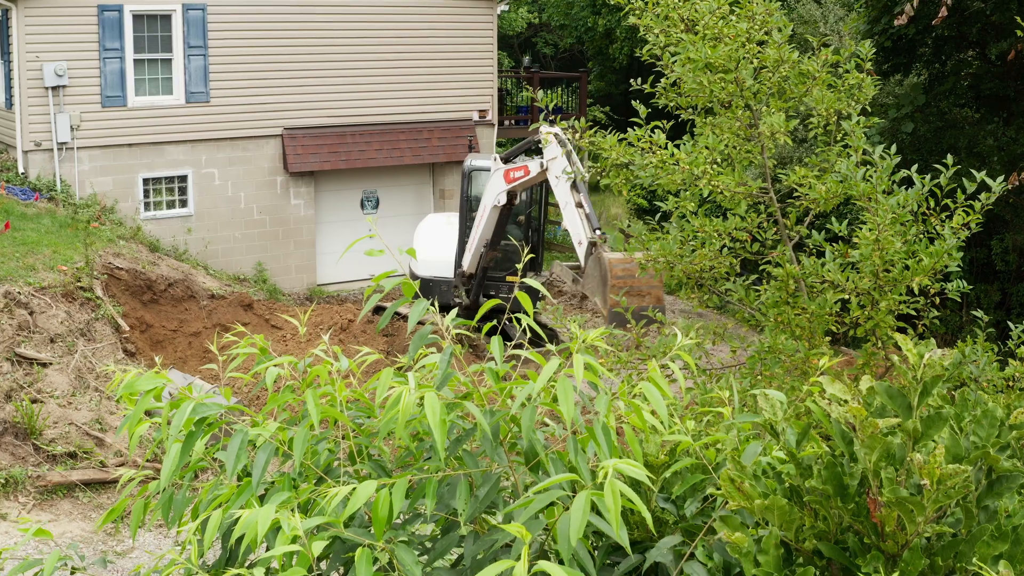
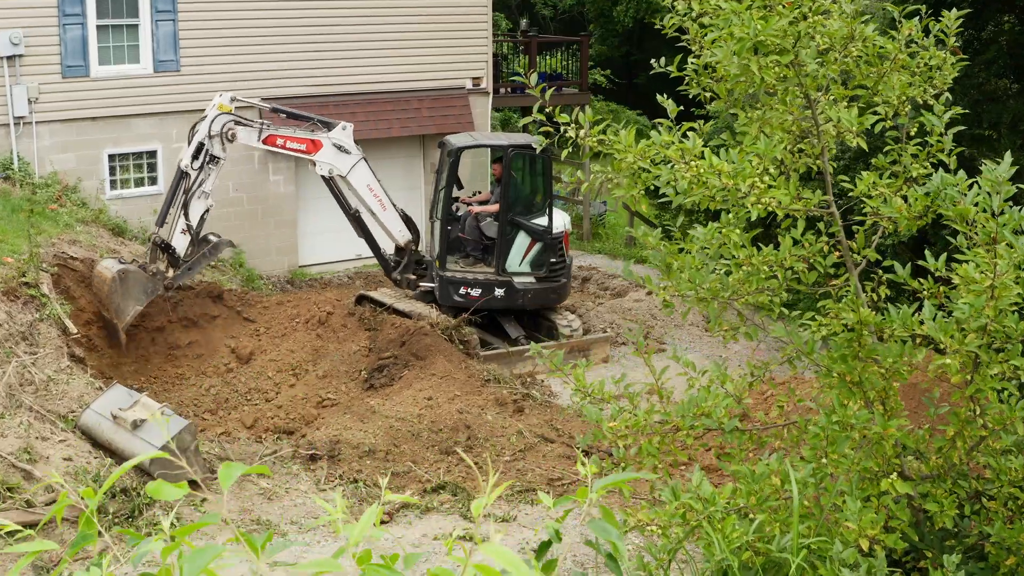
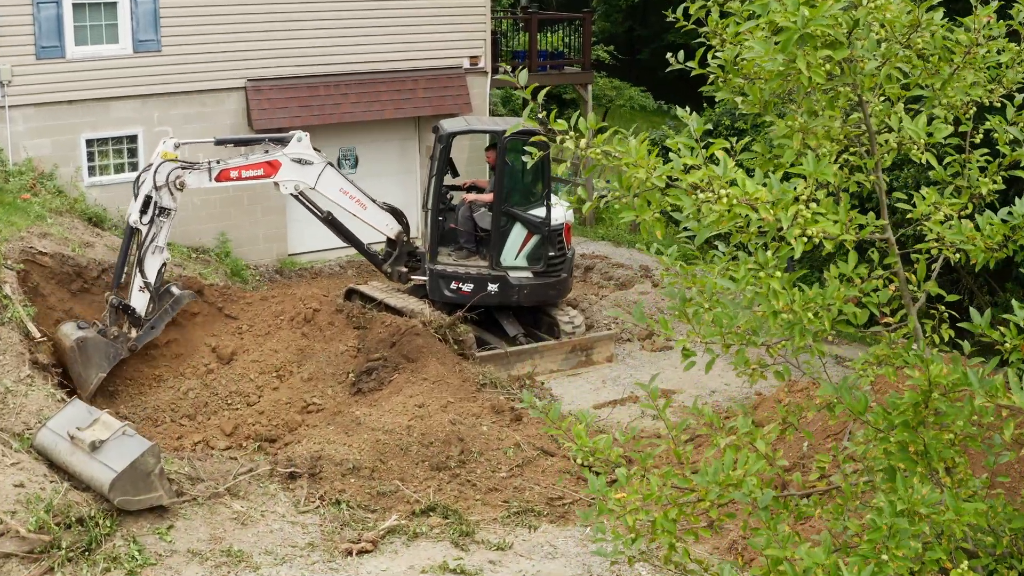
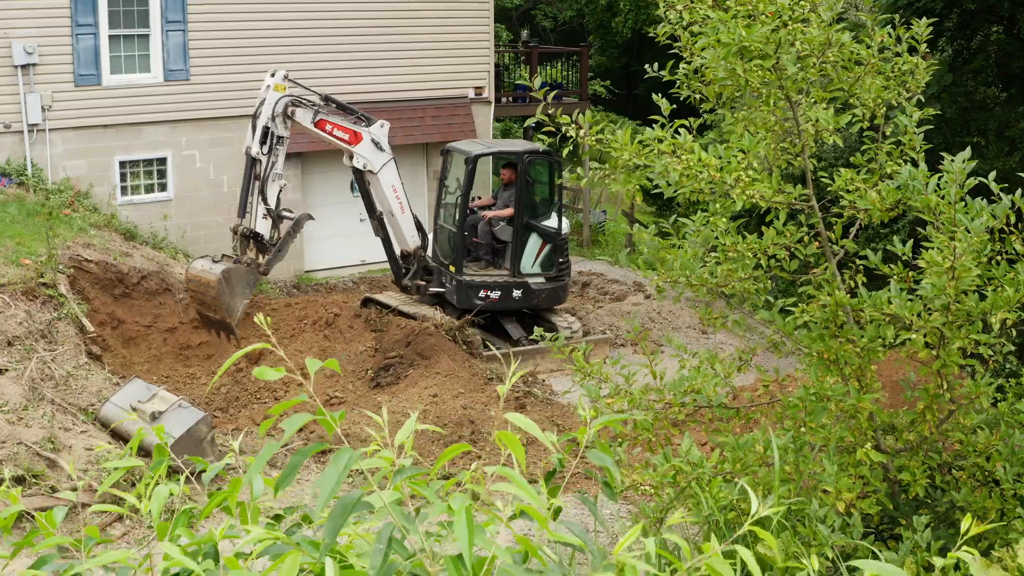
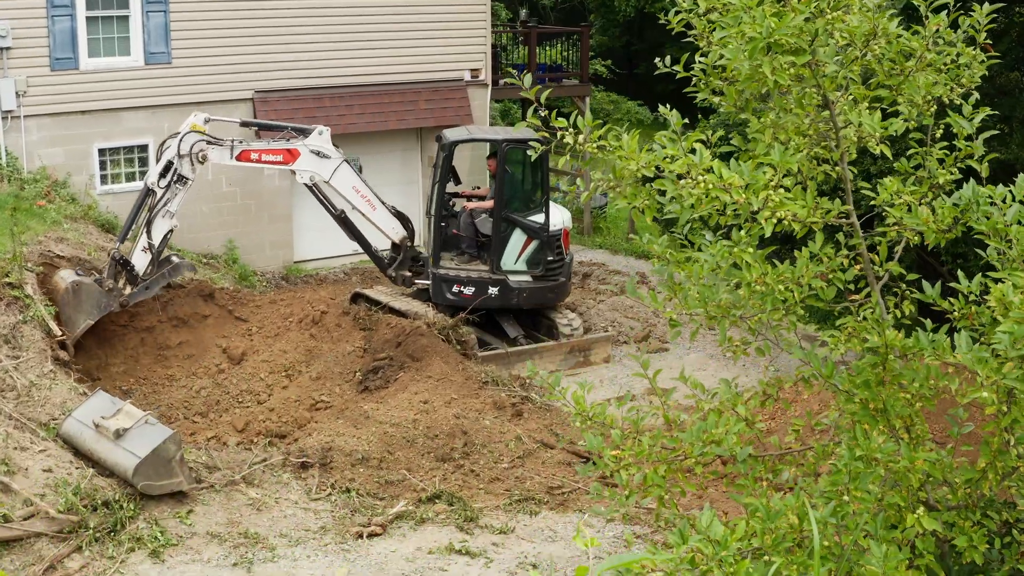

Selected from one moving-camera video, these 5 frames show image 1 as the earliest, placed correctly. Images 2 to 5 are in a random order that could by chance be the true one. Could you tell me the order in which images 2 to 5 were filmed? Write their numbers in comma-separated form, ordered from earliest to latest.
4, 2, 5, 3
